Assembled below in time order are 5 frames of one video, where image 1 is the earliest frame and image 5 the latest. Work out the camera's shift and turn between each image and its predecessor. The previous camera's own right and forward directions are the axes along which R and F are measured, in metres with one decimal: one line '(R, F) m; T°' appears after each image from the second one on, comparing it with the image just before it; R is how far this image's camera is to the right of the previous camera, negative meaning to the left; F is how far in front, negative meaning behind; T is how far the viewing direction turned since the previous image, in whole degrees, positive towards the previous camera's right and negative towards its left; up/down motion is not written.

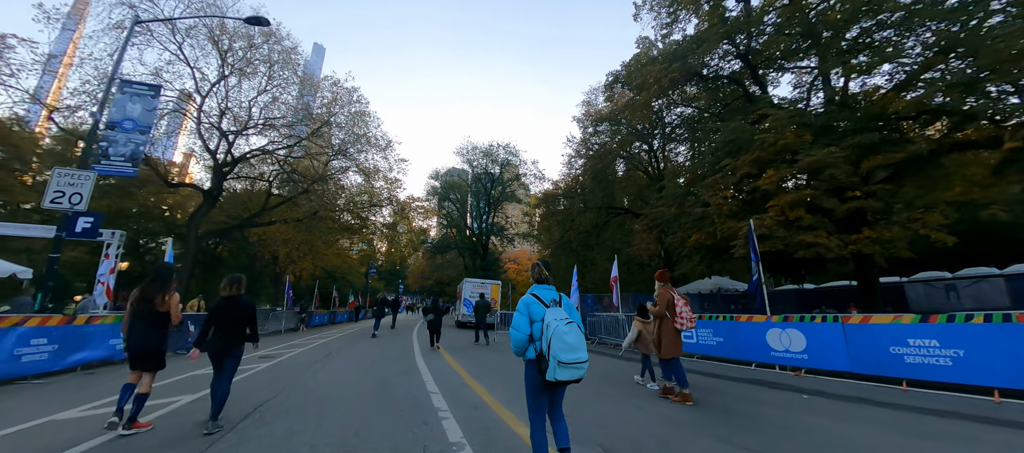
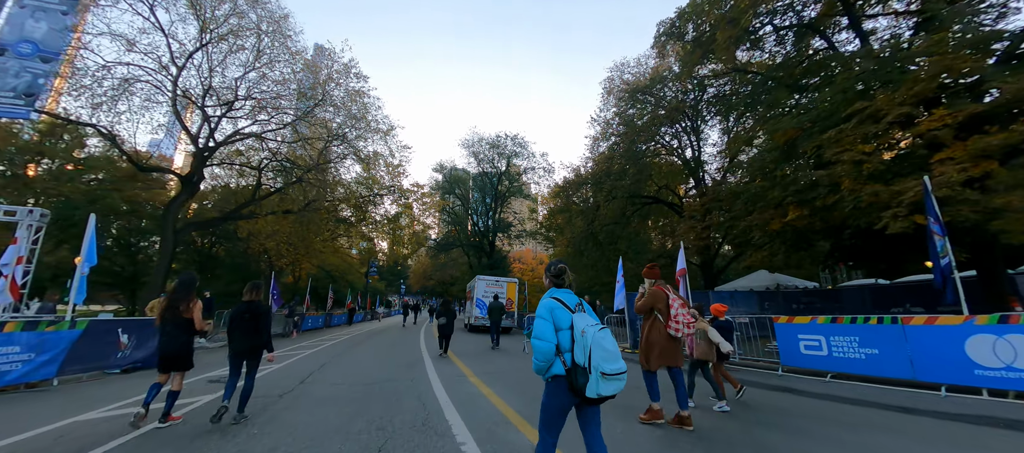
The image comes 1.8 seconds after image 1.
(-1.1, +2.8) m; 0°
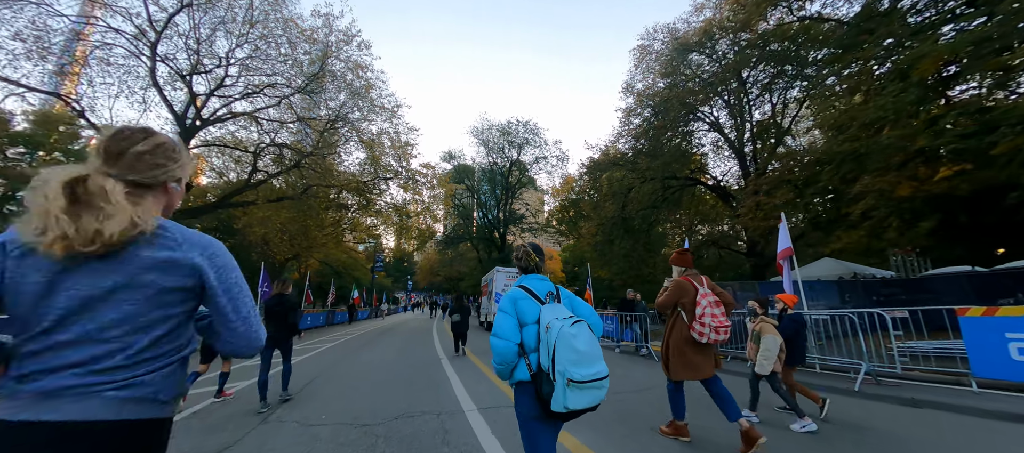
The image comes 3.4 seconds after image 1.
(-0.9, +2.3) m; -1°
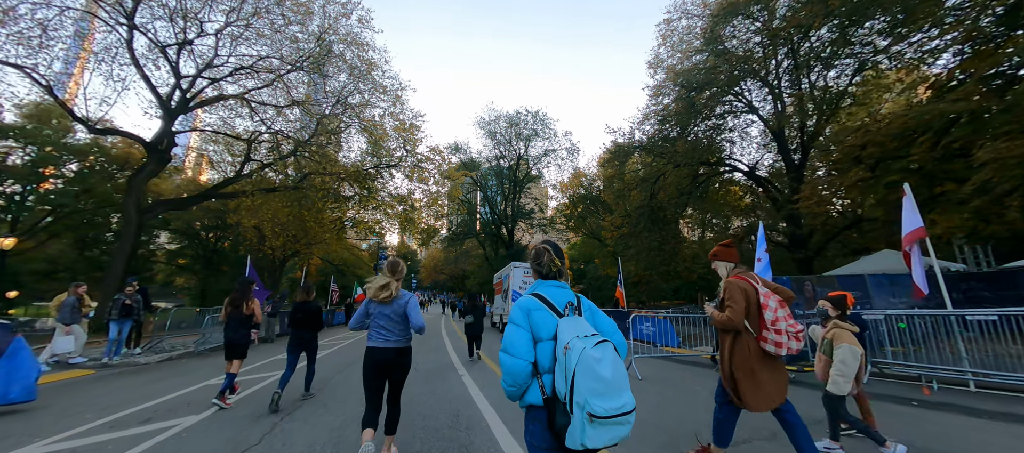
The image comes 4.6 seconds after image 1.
(-0.7, +1.8) m; 0°
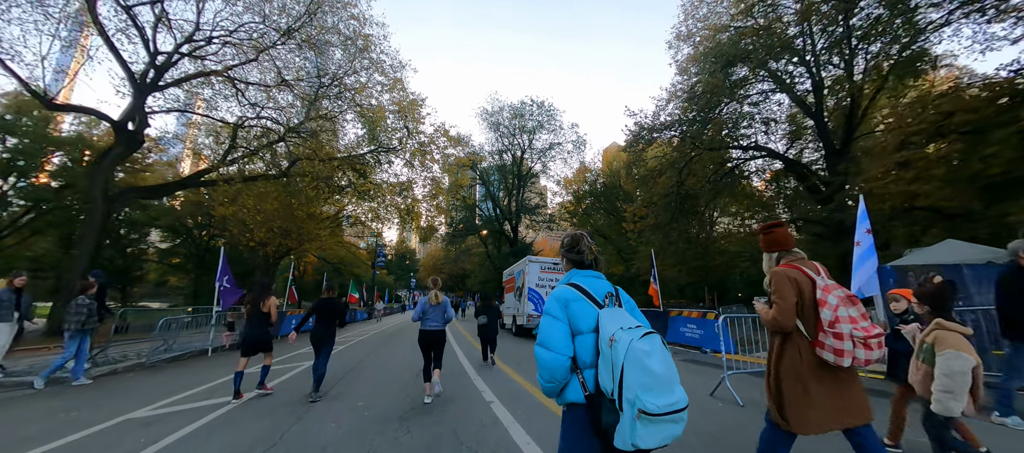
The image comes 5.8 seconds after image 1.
(-0.6, +1.7) m; 0°
